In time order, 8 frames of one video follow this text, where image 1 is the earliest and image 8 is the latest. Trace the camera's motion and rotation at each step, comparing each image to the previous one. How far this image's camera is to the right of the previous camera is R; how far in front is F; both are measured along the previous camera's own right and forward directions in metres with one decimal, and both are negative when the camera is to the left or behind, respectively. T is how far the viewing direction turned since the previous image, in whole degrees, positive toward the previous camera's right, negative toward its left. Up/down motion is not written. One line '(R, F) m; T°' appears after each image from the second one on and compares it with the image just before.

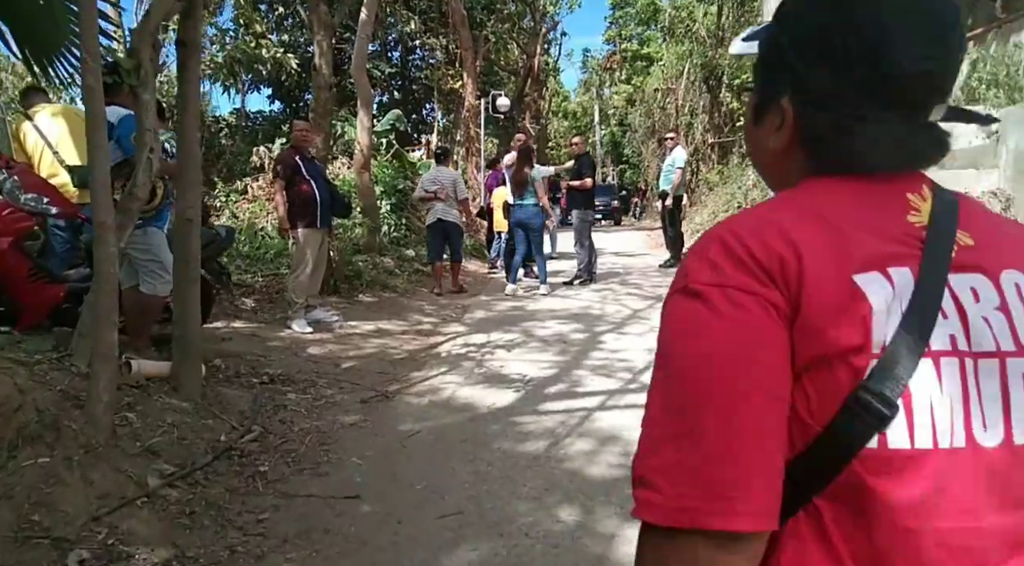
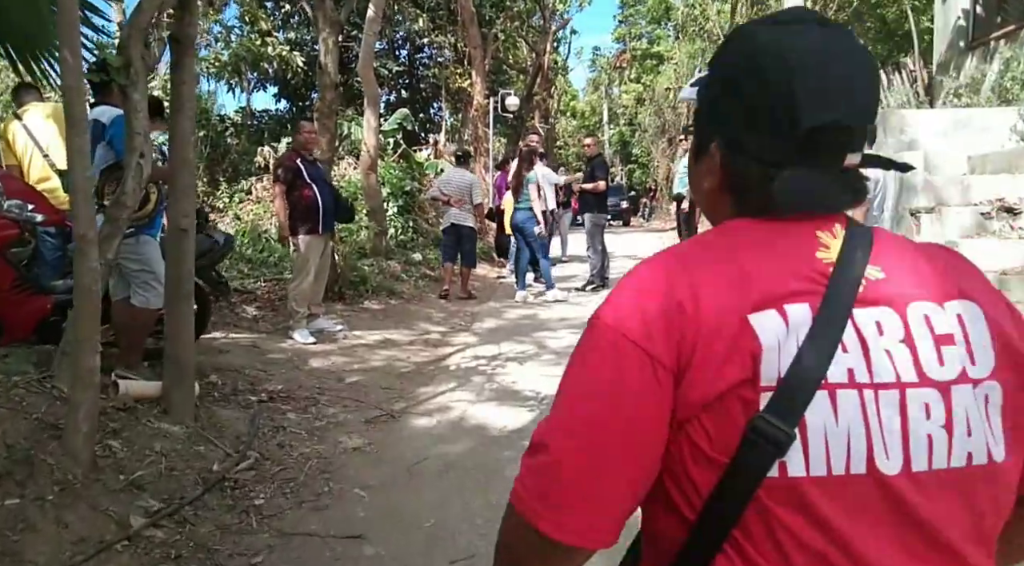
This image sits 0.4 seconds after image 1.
(-0.1, +0.3) m; -1°
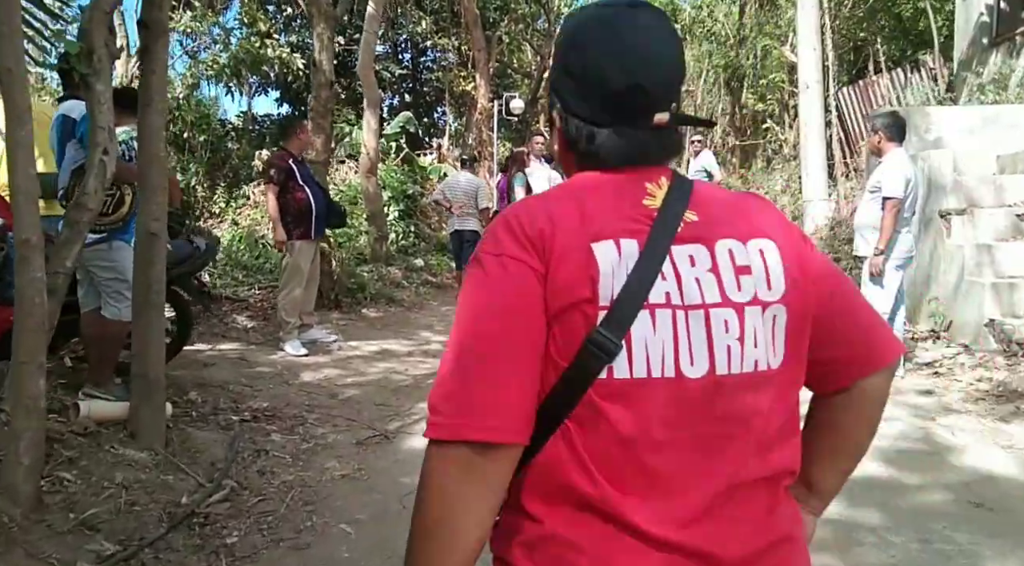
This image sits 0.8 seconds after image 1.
(0.0, +0.4) m; 0°
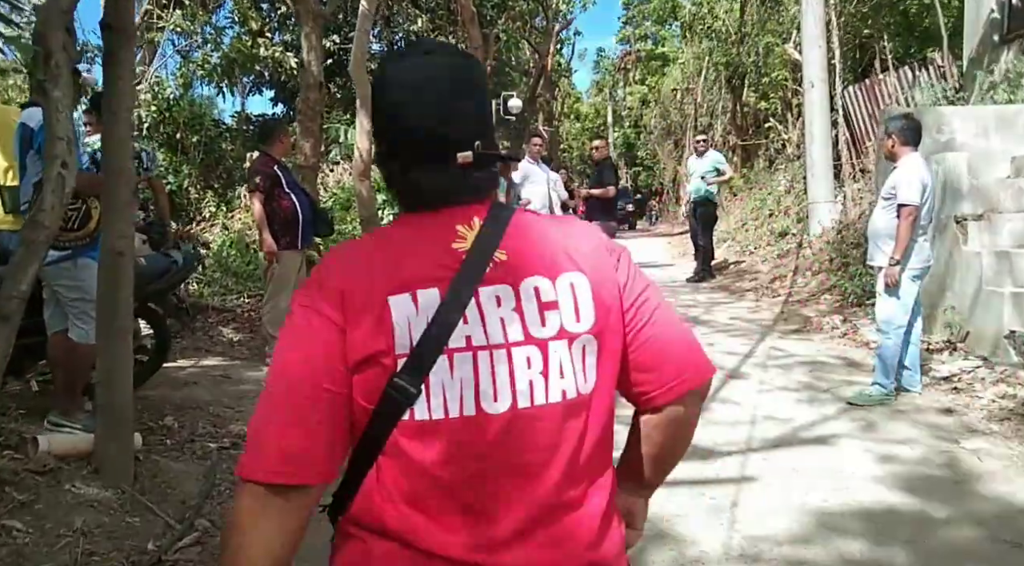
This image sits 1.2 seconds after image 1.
(0.0, +0.3) m; 0°
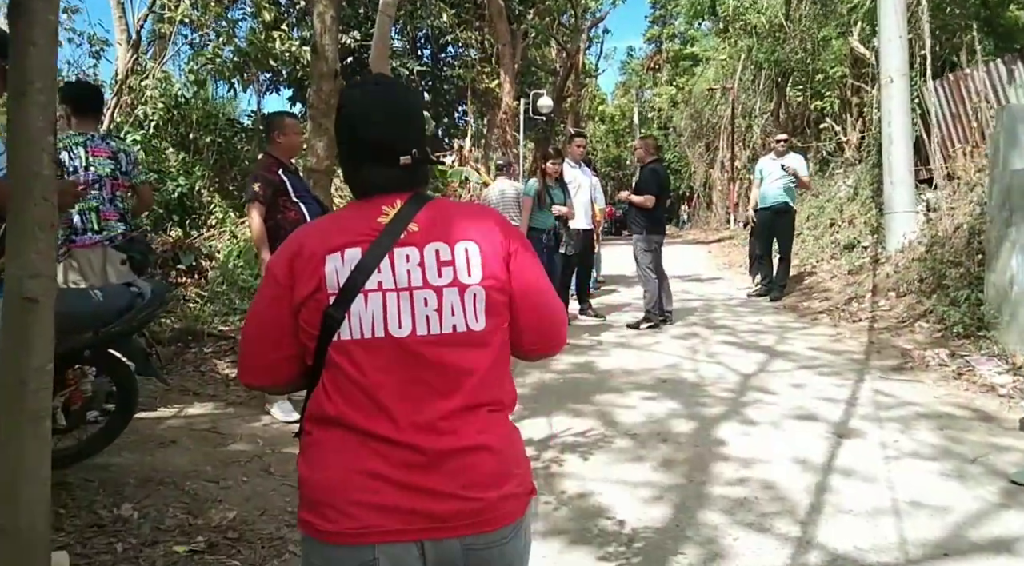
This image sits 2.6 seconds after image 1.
(-0.2, +1.0) m; -1°
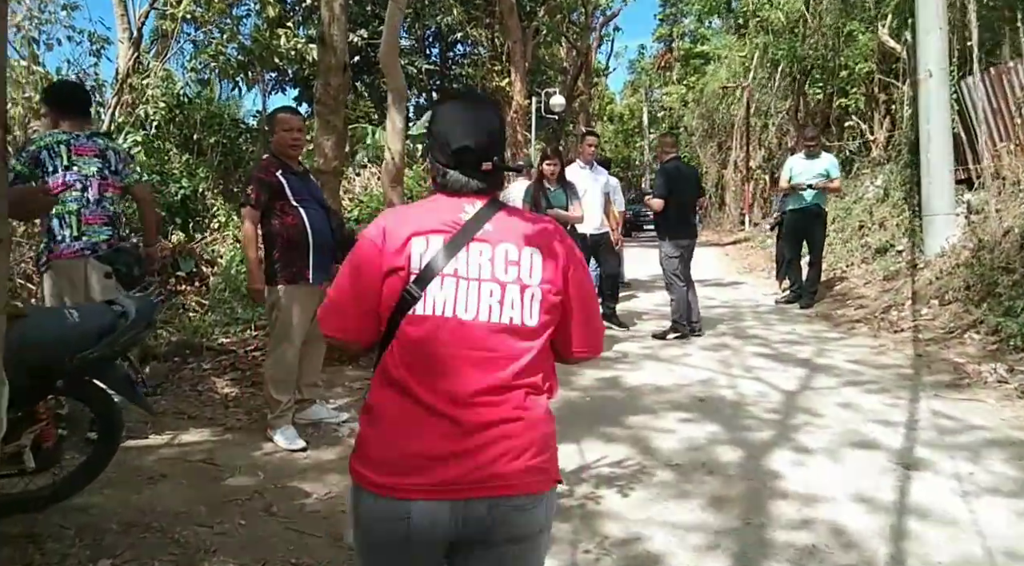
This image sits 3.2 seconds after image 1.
(-0.1, +0.4) m; 0°
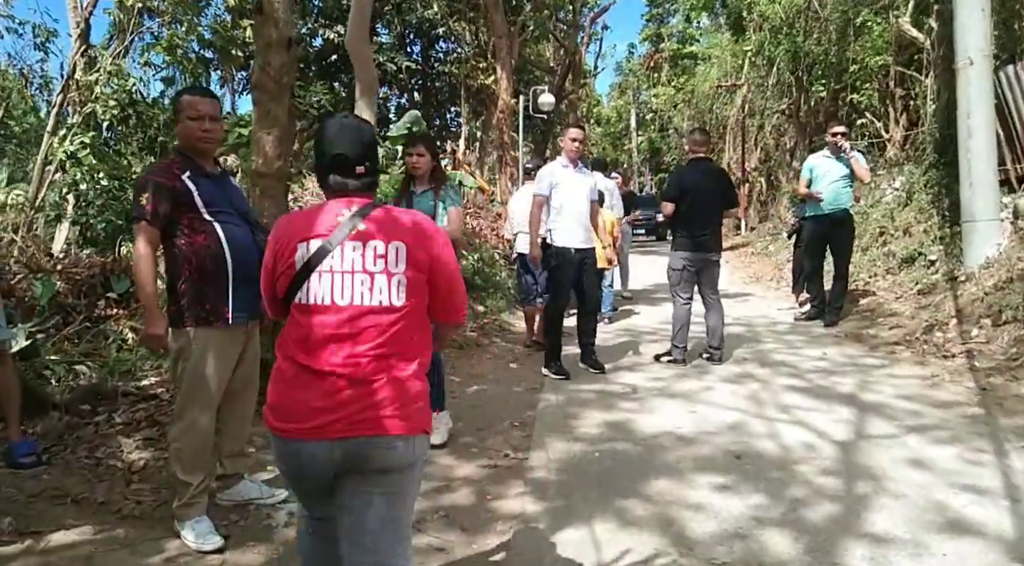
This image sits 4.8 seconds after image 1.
(0.0, +1.0) m; +1°
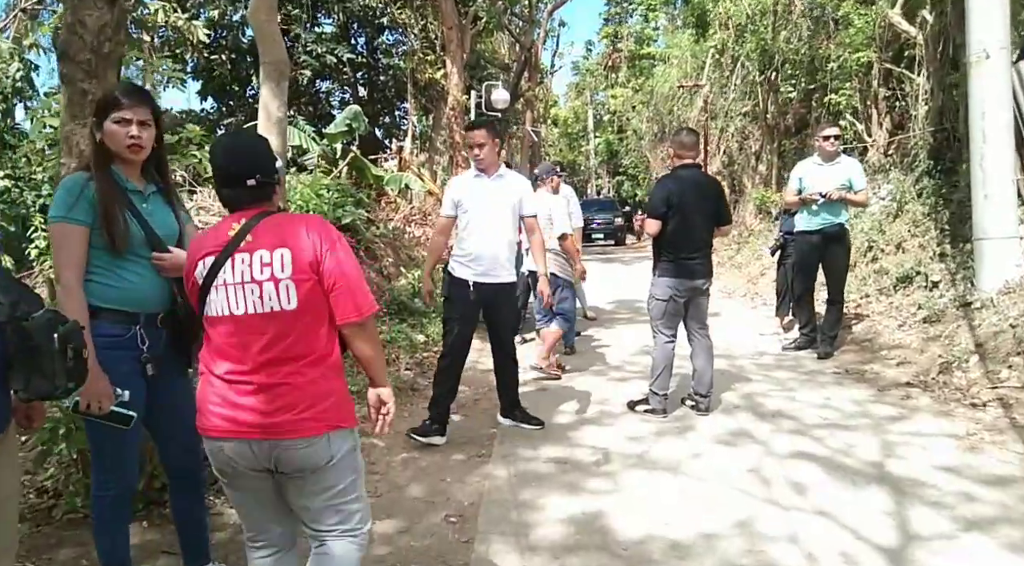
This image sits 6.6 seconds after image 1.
(+0.1, +1.2) m; +3°
